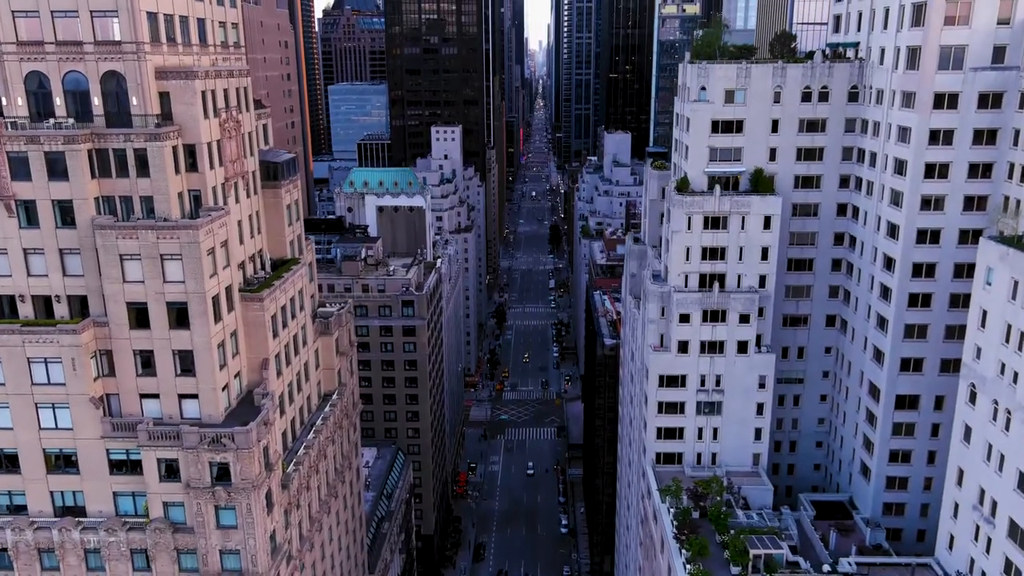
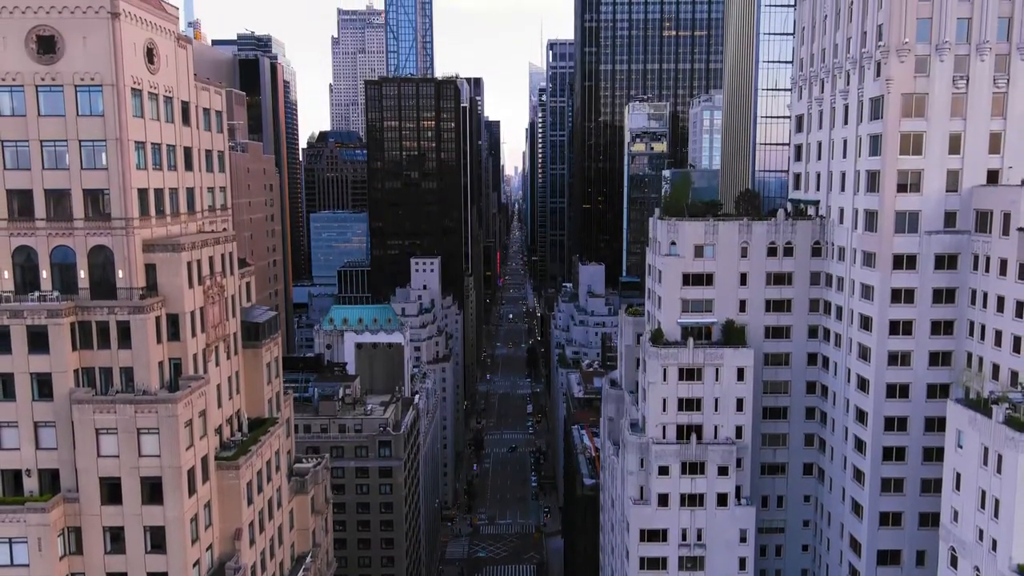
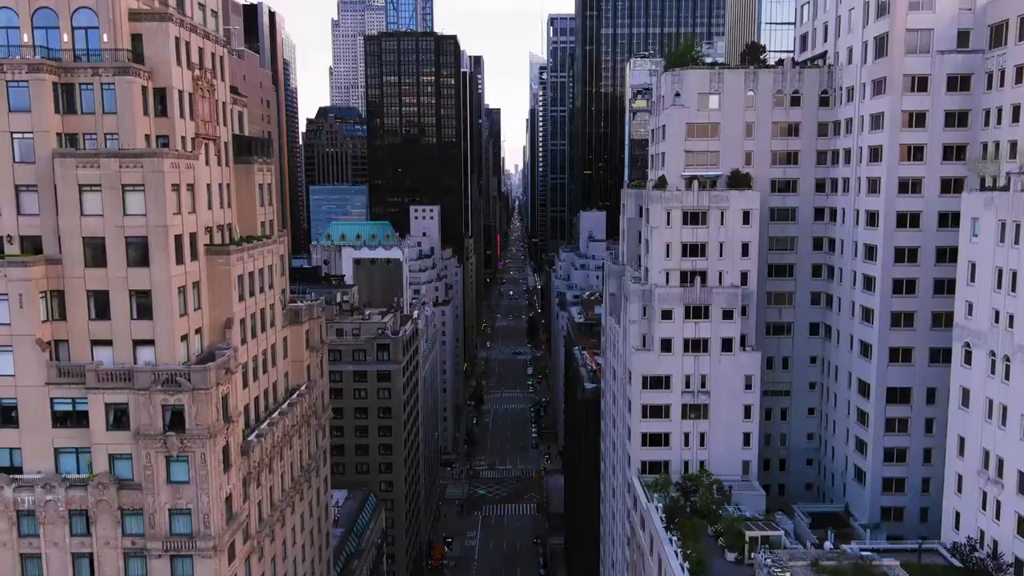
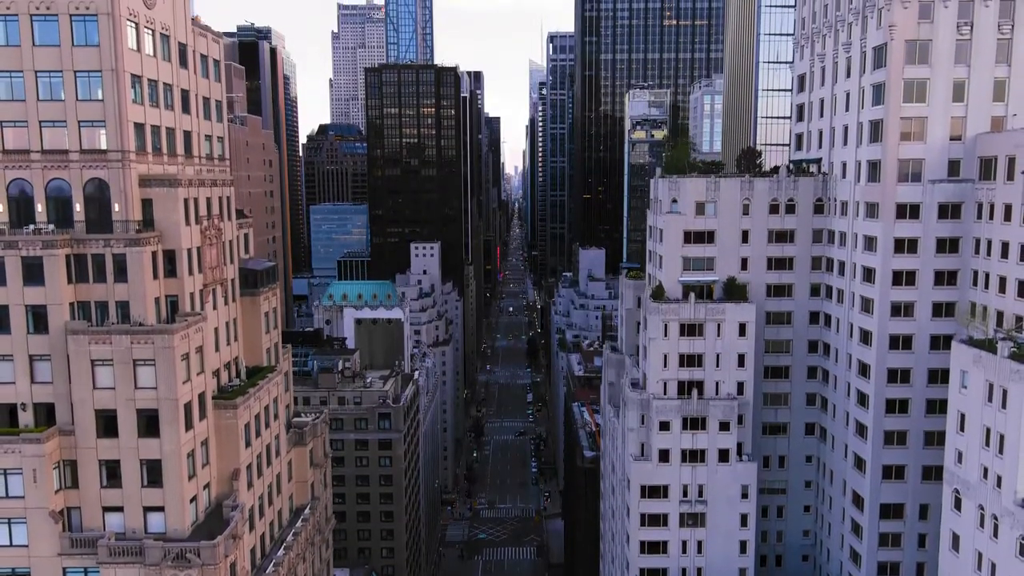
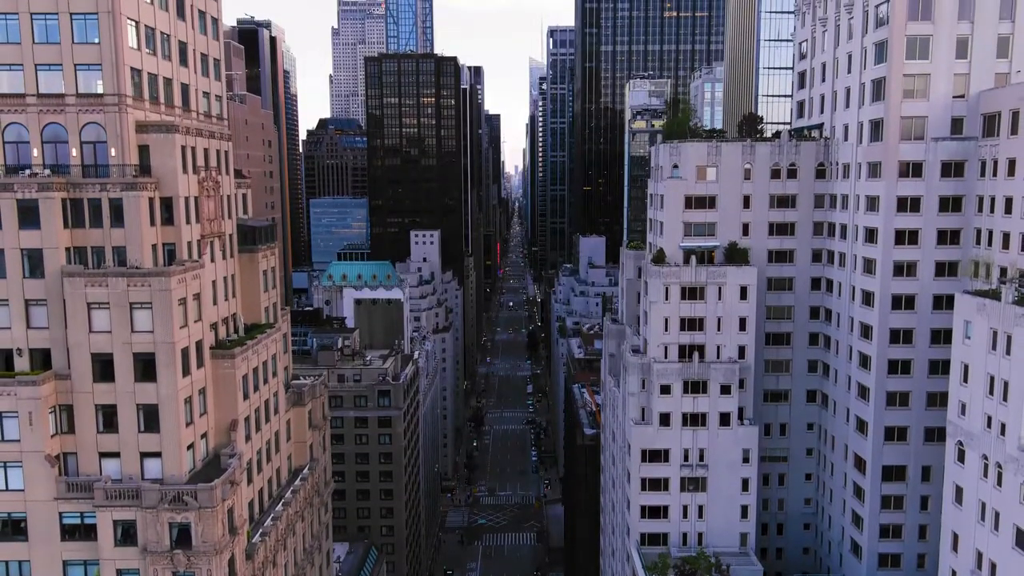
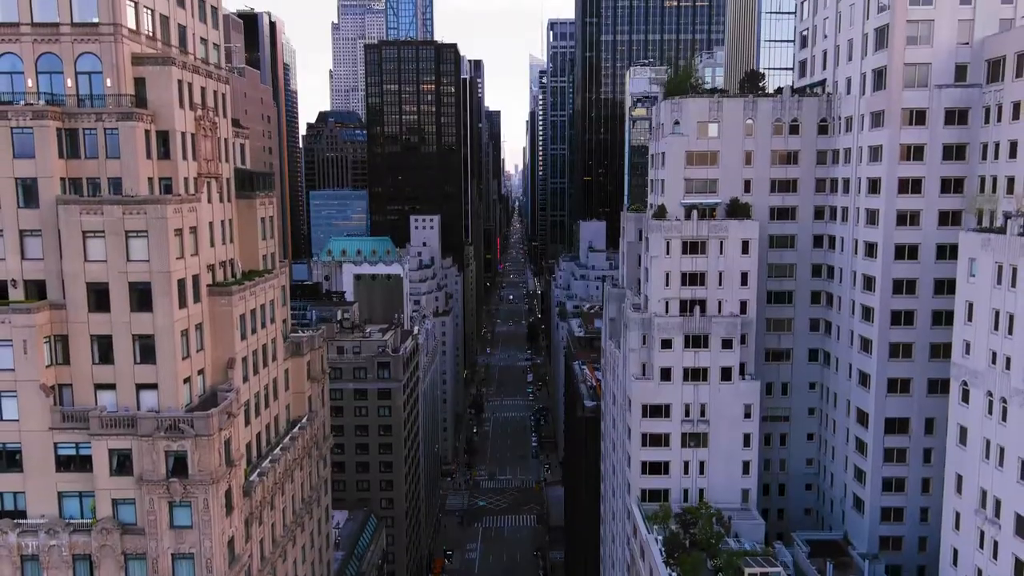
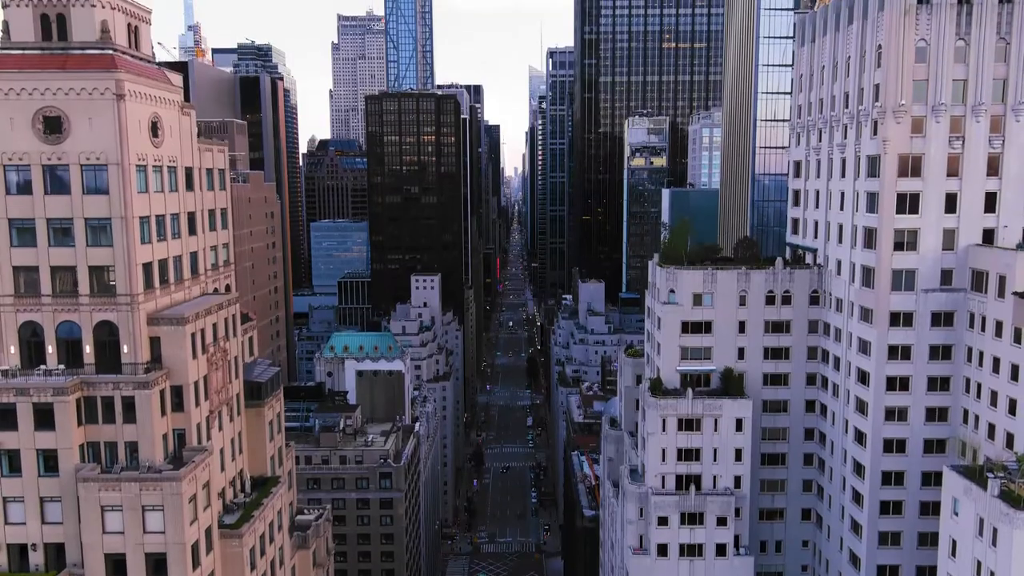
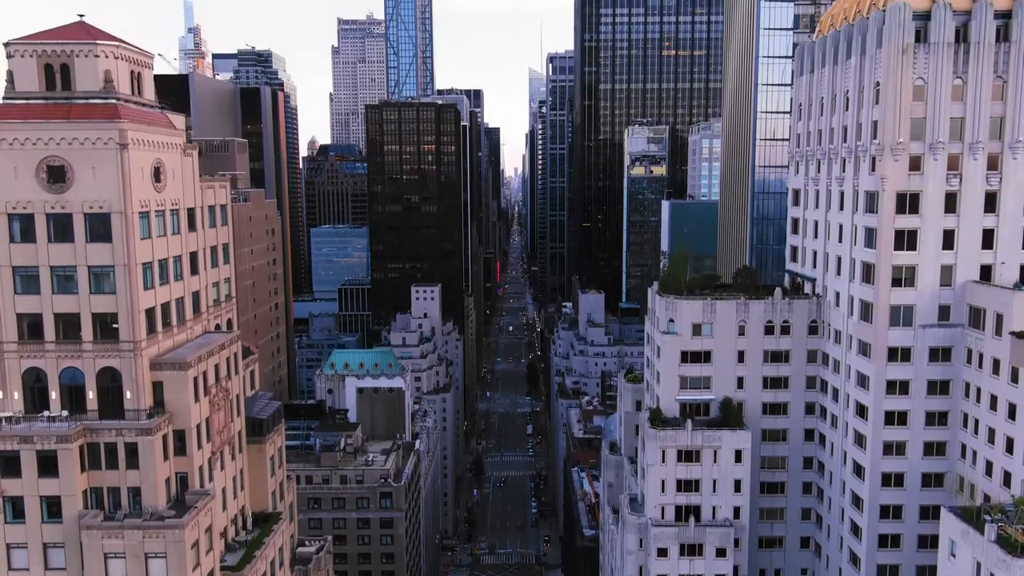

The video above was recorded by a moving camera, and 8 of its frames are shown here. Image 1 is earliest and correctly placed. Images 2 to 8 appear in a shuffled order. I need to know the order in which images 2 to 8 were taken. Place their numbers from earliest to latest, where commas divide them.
3, 6, 5, 4, 2, 7, 8
